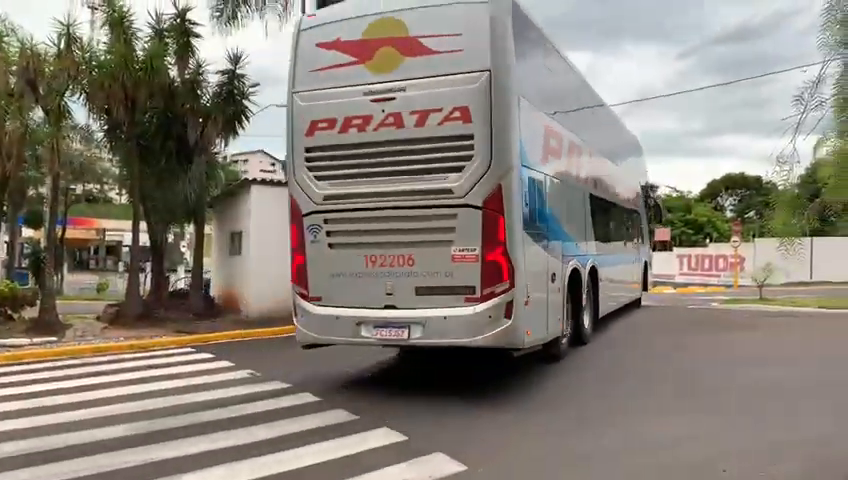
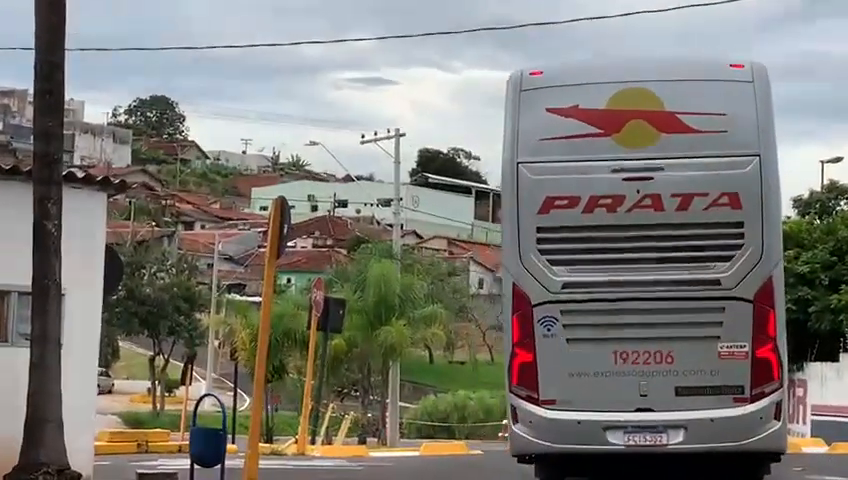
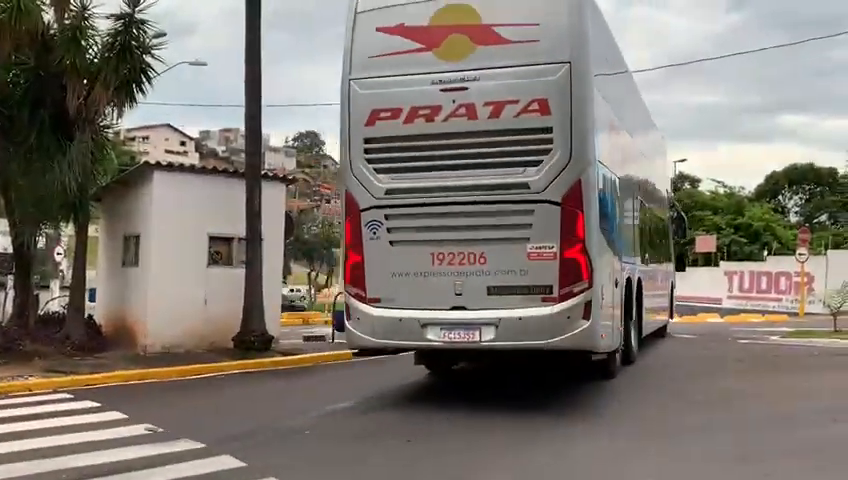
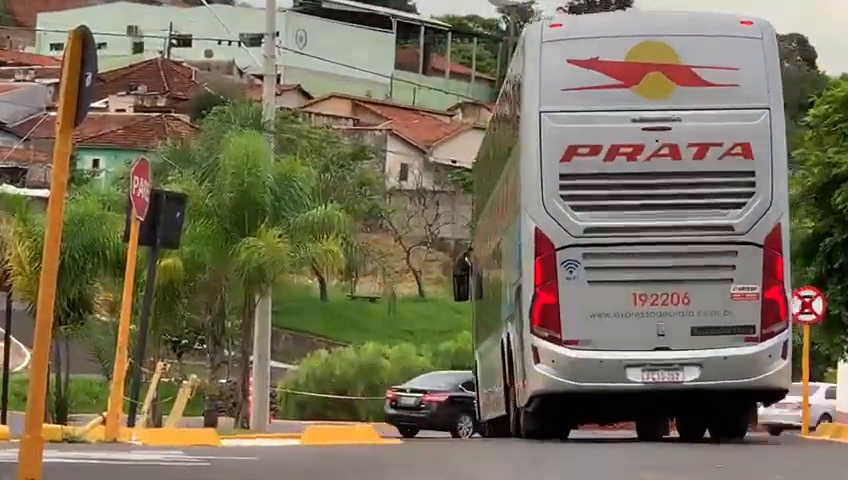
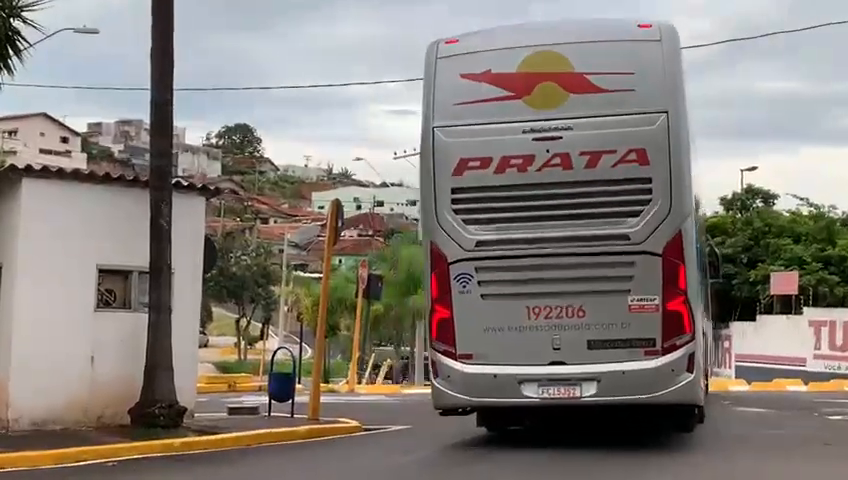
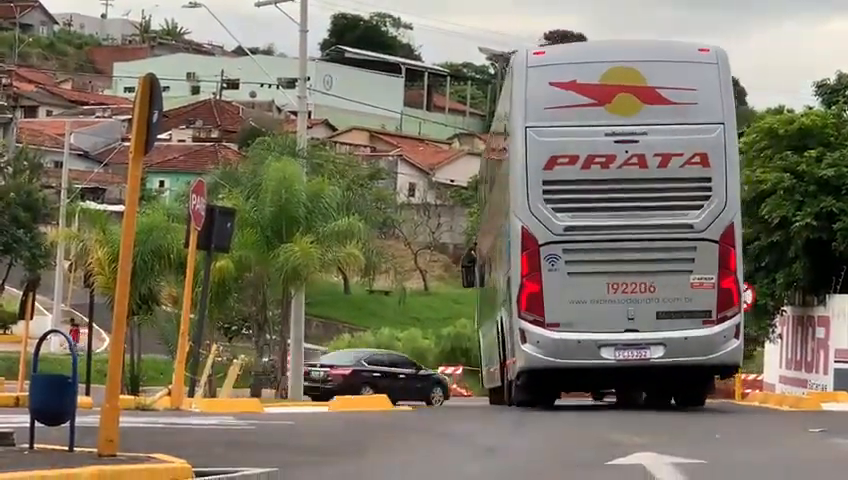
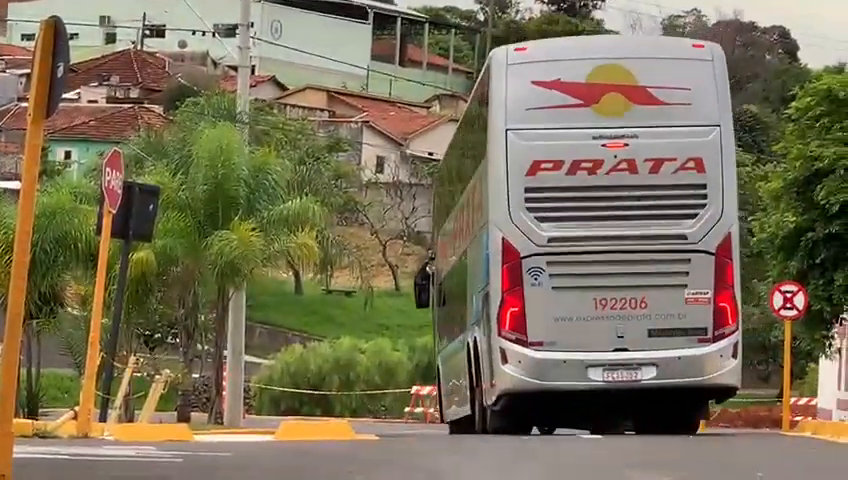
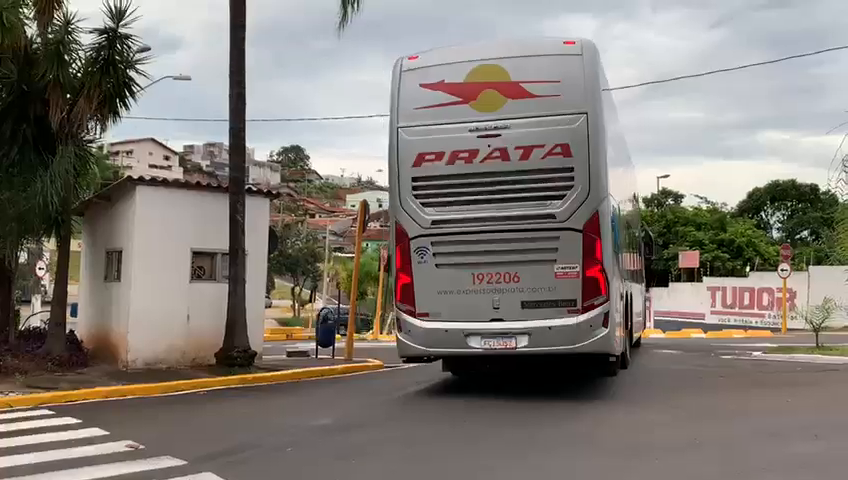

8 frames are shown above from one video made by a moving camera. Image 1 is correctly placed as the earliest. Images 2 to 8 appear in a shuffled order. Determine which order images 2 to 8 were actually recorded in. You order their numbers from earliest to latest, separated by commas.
3, 8, 5, 2, 6, 4, 7
